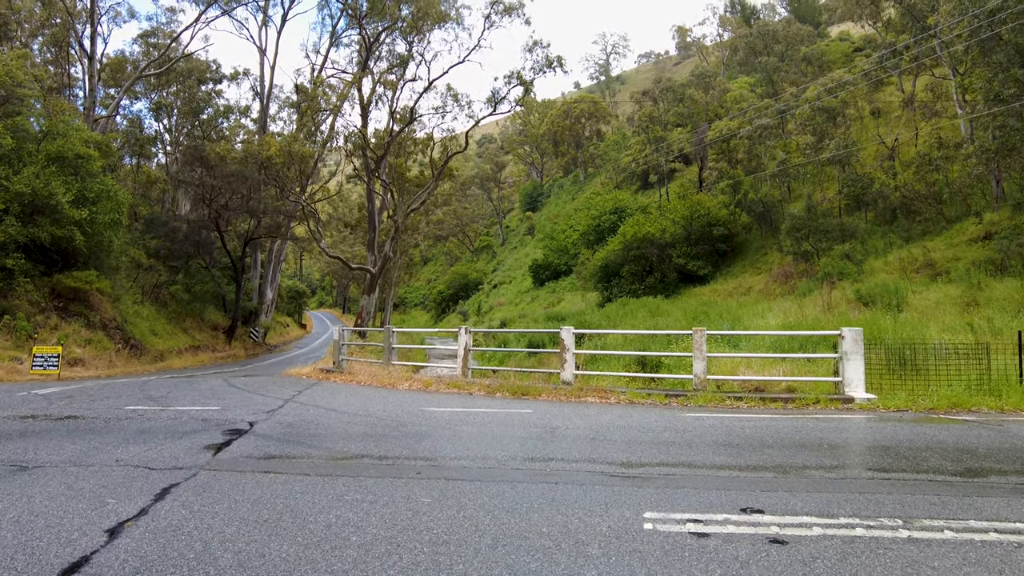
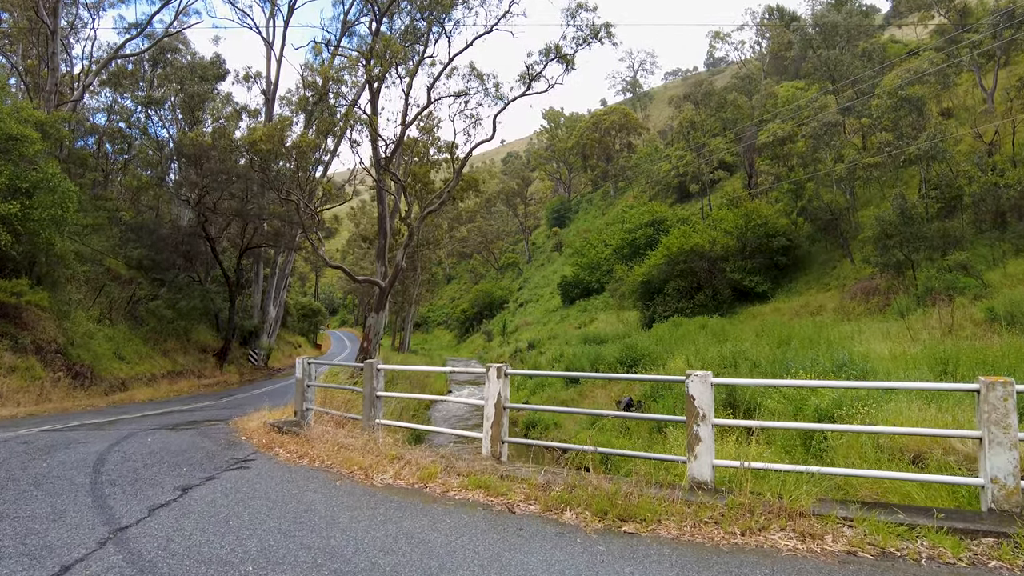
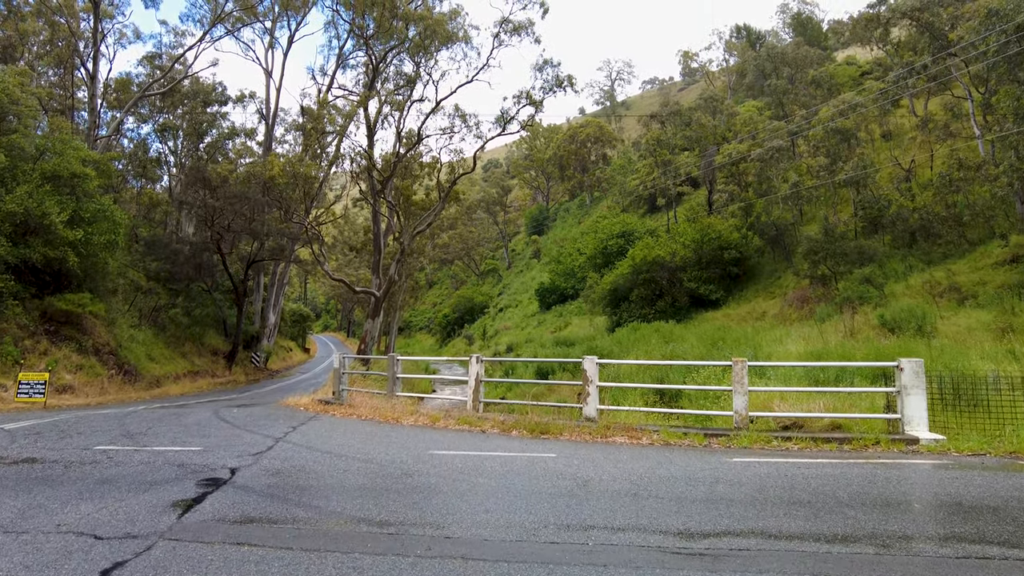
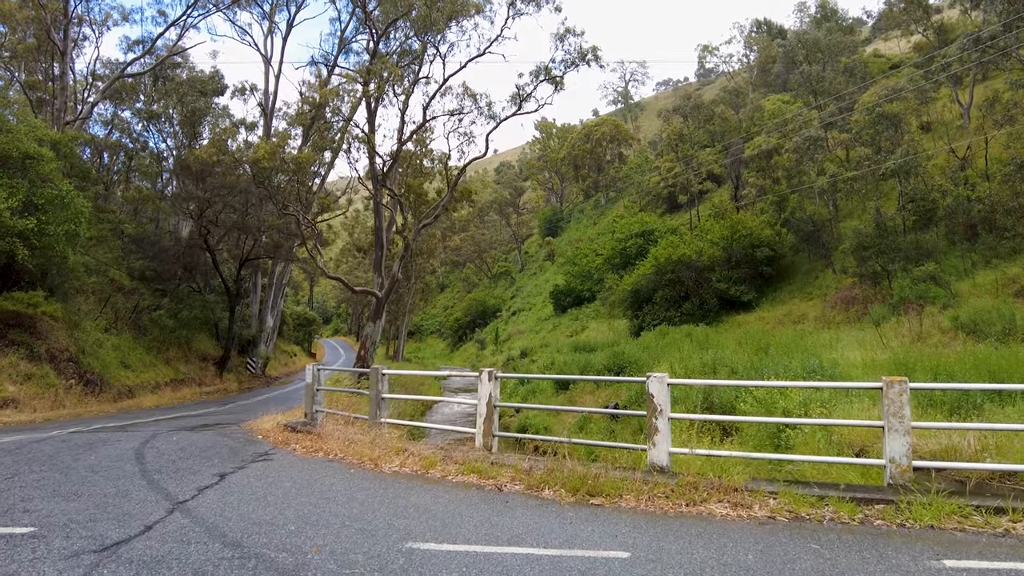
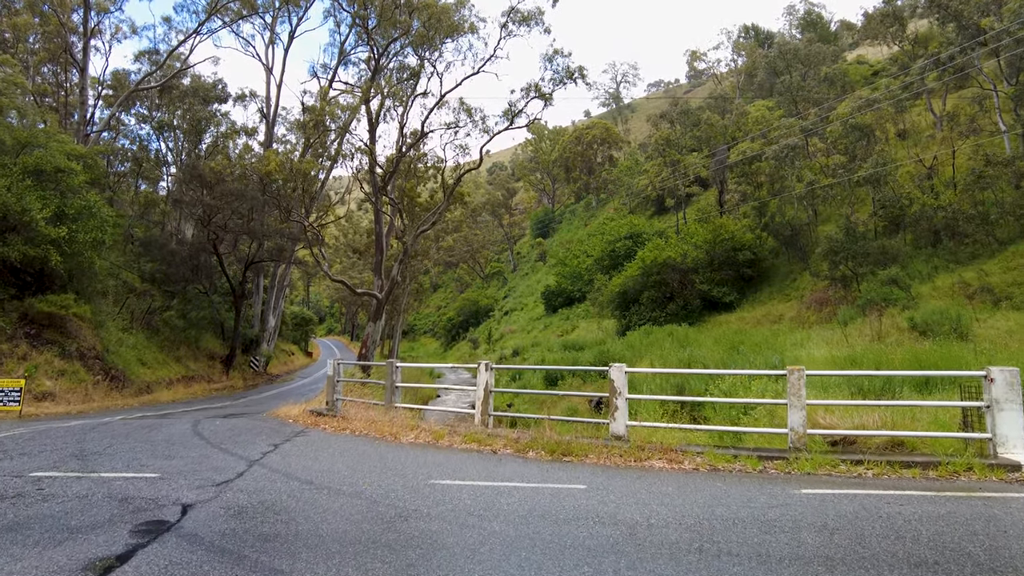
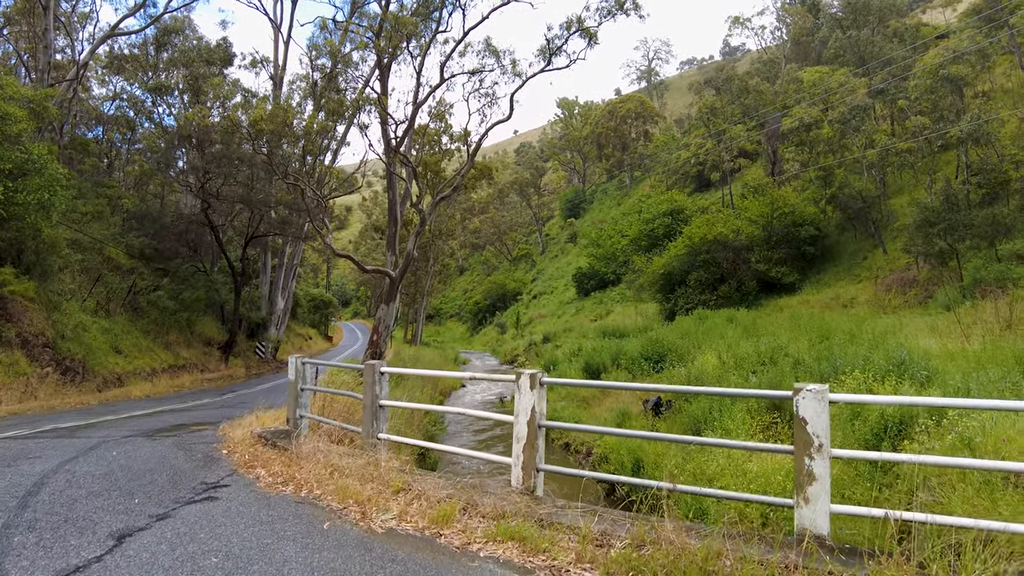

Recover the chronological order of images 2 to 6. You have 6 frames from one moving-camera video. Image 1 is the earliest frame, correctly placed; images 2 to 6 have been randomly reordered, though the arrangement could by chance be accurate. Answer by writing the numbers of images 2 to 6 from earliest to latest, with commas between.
3, 5, 4, 2, 6
